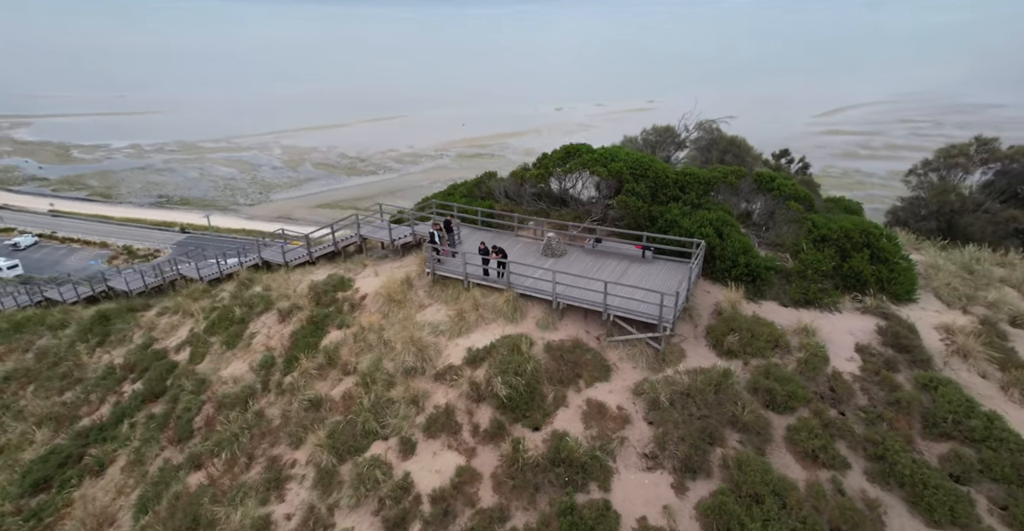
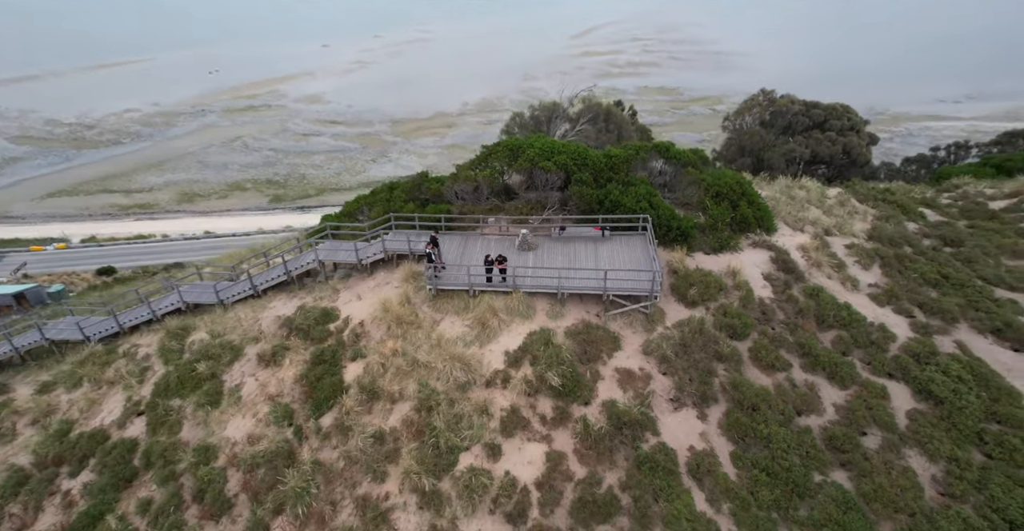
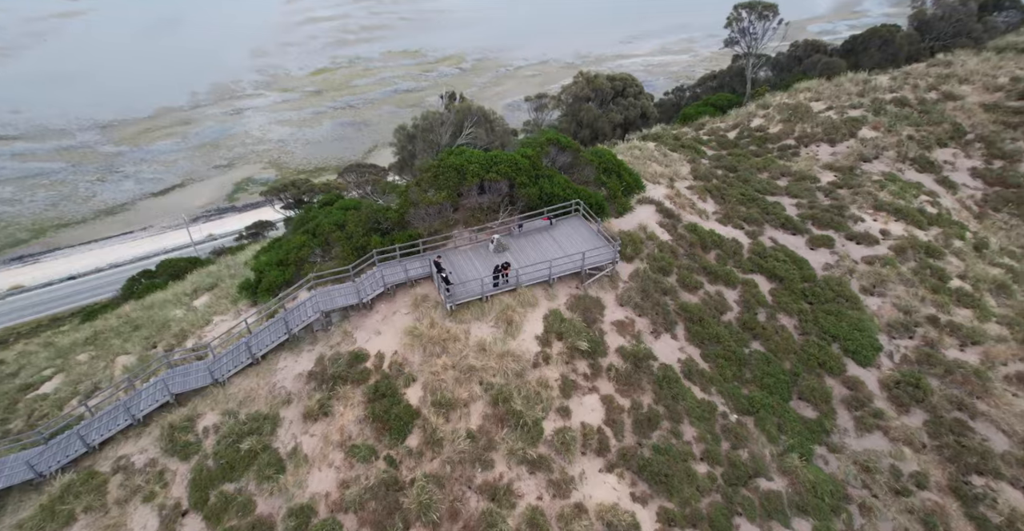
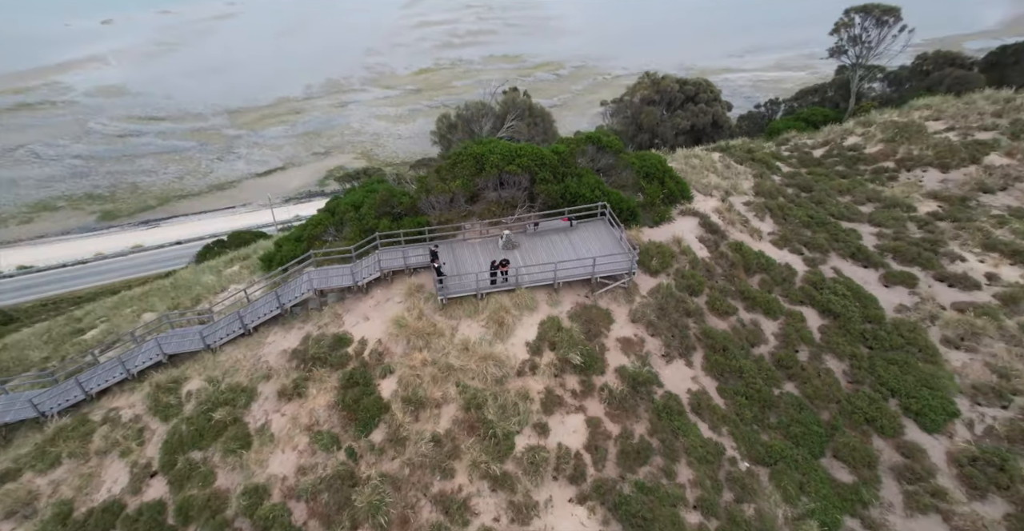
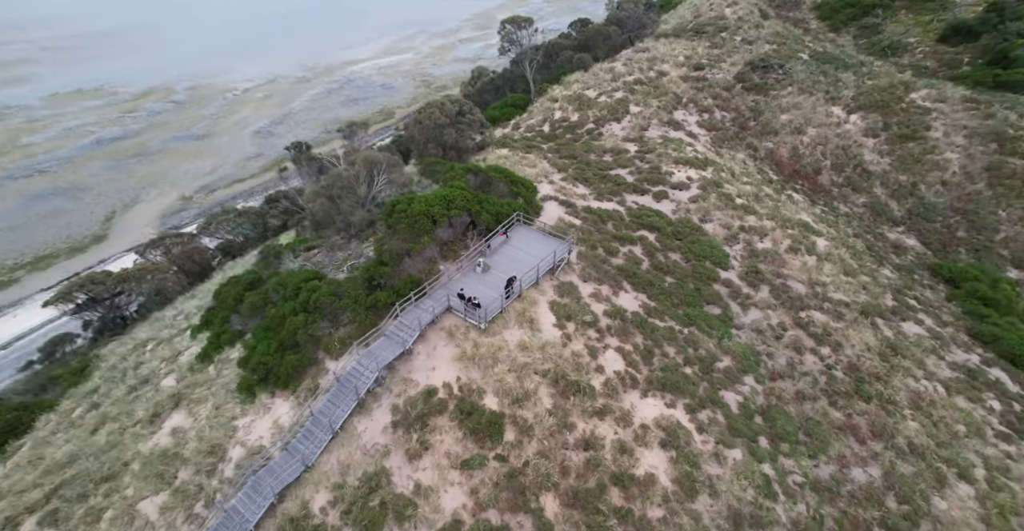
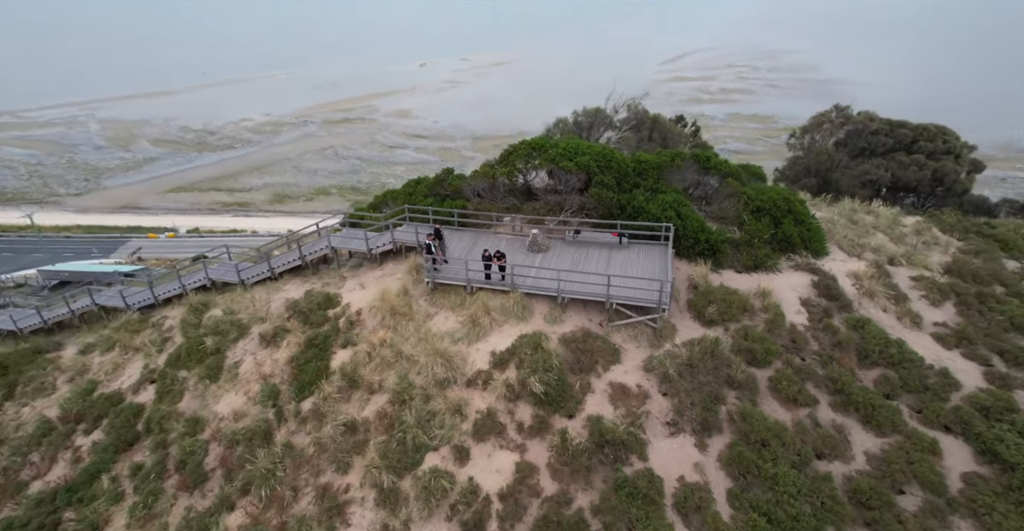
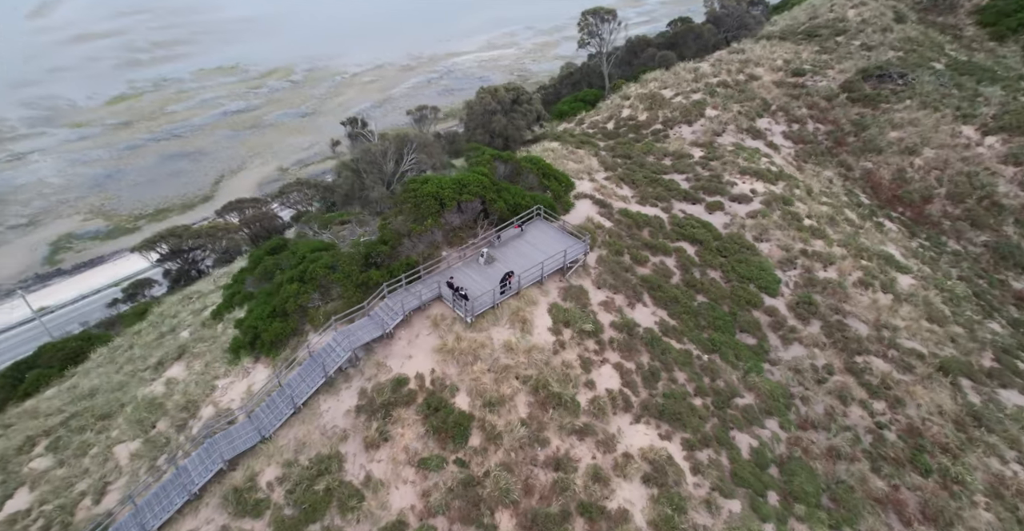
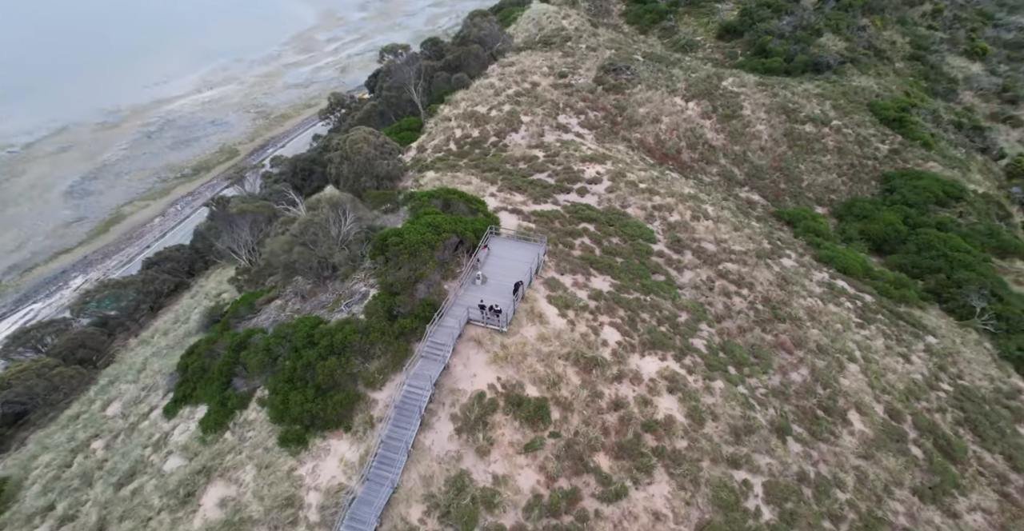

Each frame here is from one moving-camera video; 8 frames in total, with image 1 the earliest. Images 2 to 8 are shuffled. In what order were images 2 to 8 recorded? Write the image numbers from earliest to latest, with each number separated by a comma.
6, 2, 4, 3, 7, 5, 8
